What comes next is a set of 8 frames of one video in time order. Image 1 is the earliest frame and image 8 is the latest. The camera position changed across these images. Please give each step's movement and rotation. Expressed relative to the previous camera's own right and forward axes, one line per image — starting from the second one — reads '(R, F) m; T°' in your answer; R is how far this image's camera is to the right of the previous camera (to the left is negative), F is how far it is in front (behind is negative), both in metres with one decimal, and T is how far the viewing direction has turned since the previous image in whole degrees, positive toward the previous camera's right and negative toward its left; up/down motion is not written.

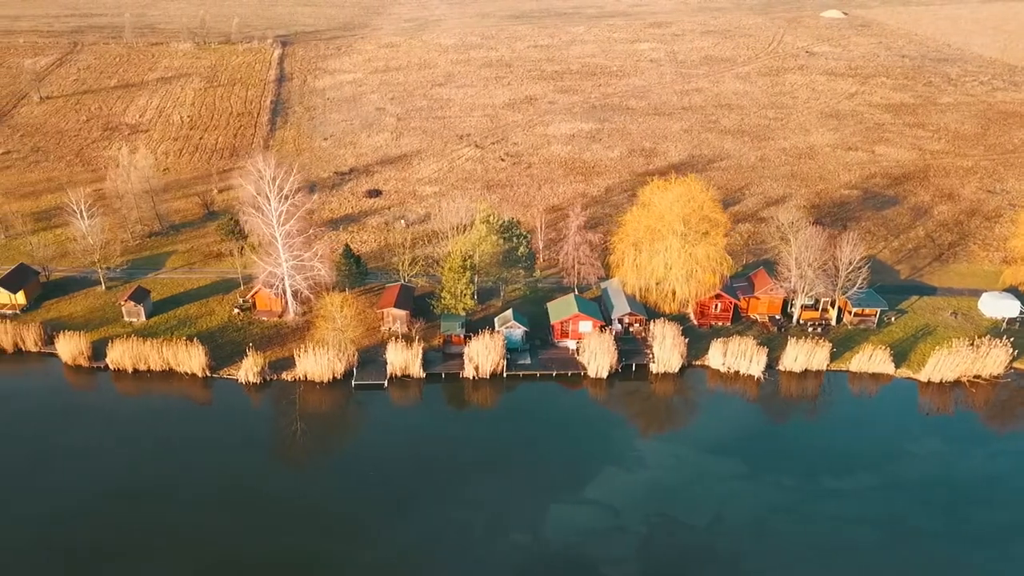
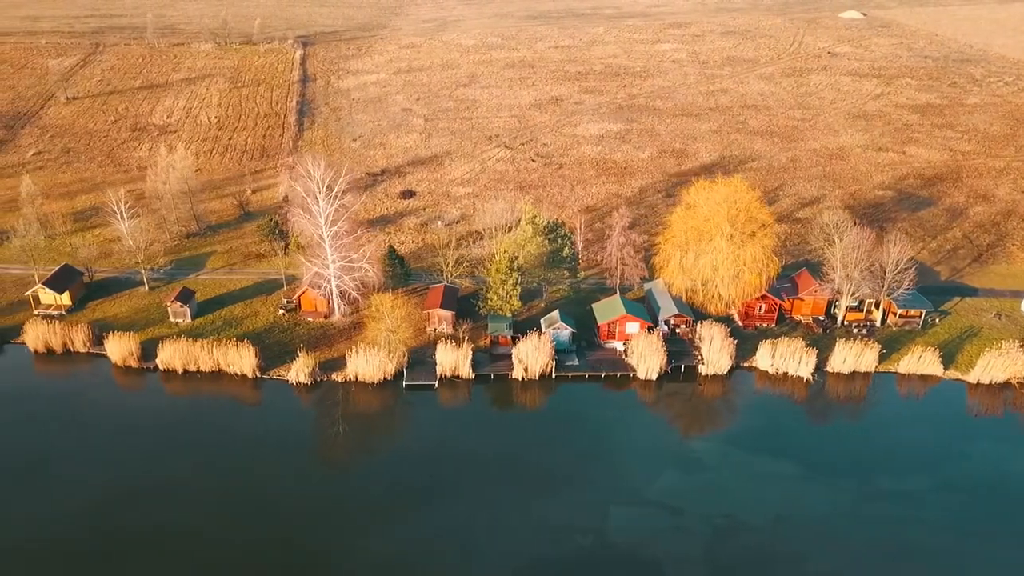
(-2.5, 0.0) m; 0°
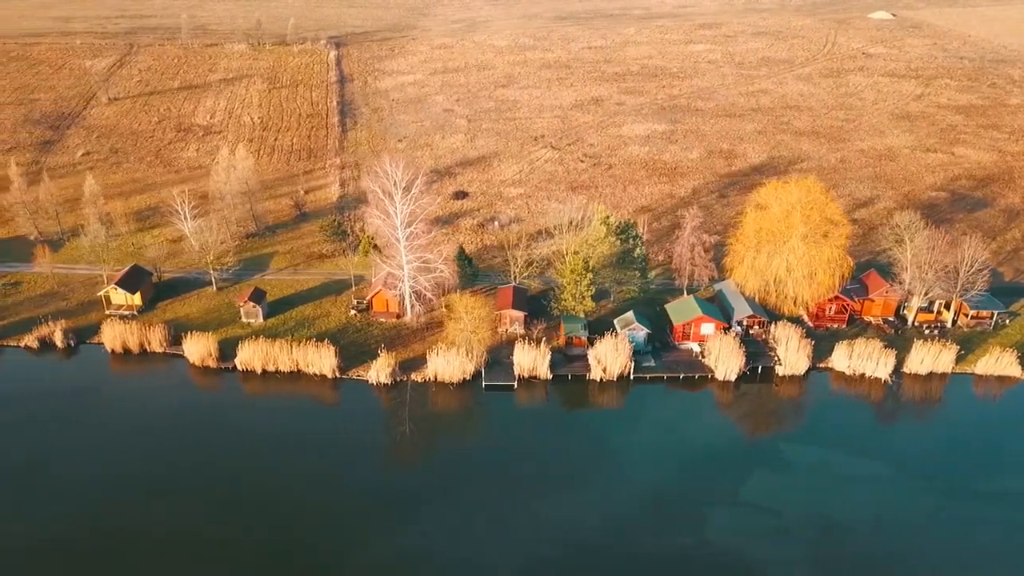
(-4.0, 0.0) m; 0°
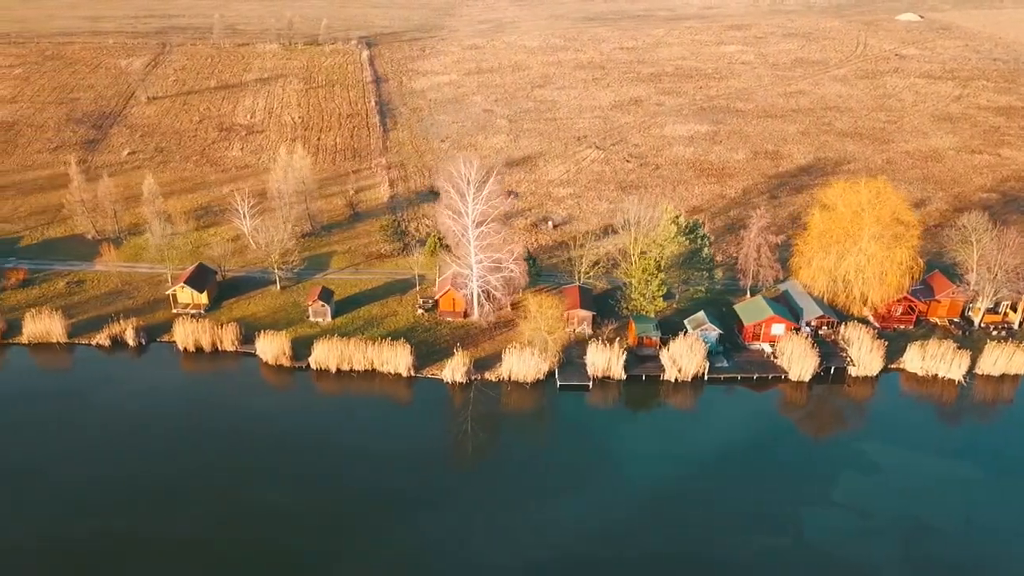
(-3.8, 0.0) m; 0°
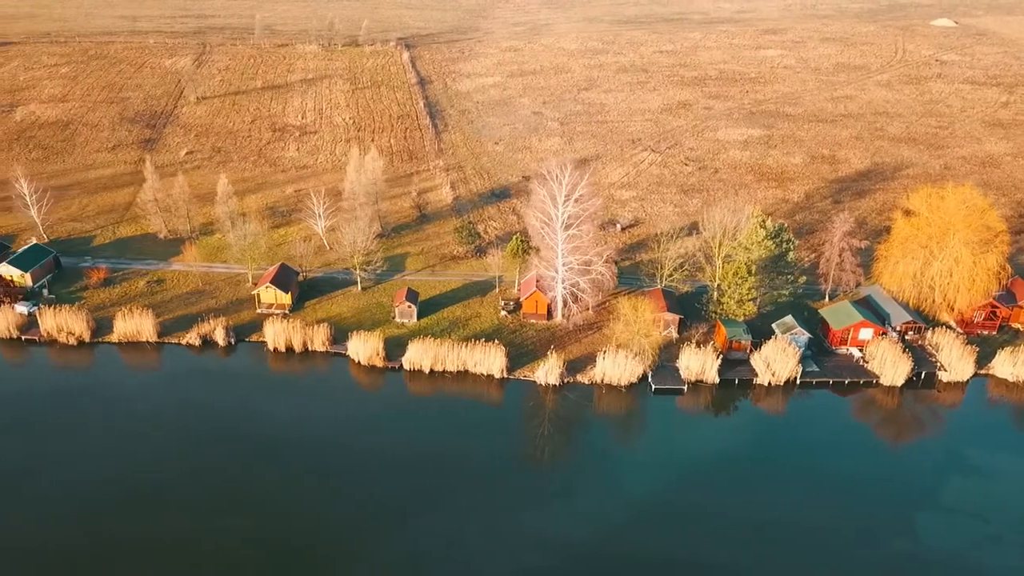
(-4.9, 0.0) m; 0°
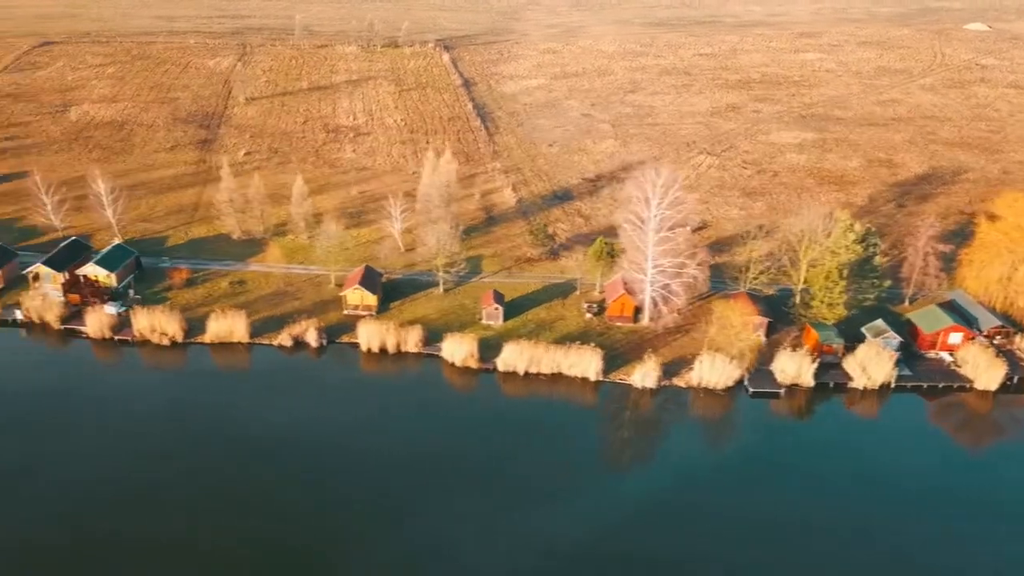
(-5.1, -0.1) m; 0°
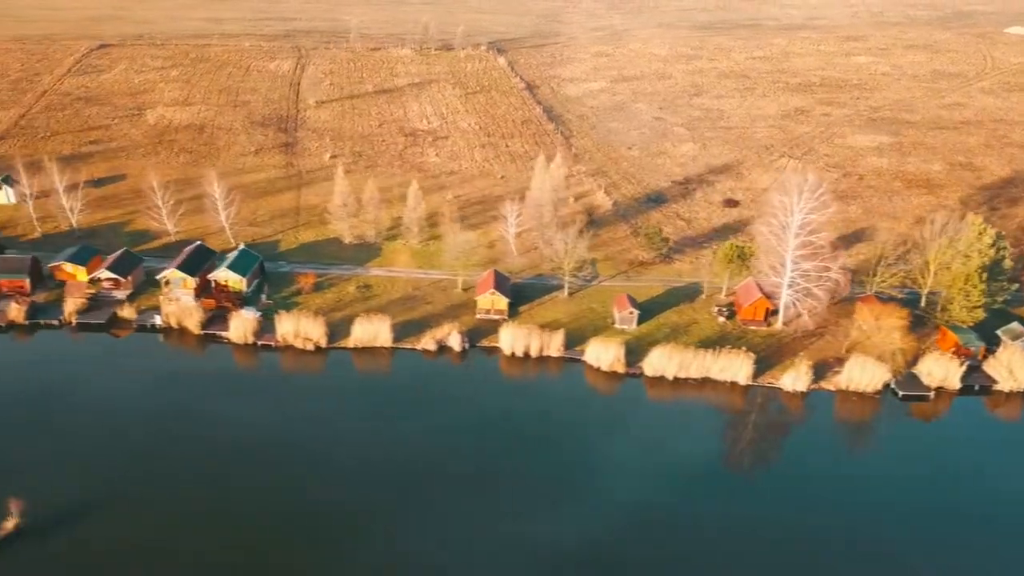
(-8.4, -0.1) m; +1°
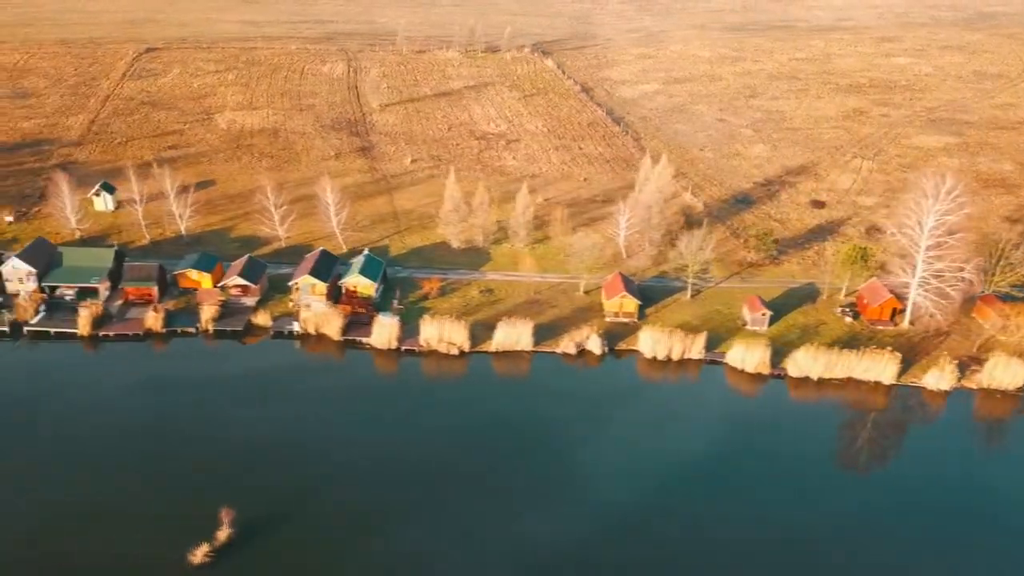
(-8.9, -0.1) m; +1°
